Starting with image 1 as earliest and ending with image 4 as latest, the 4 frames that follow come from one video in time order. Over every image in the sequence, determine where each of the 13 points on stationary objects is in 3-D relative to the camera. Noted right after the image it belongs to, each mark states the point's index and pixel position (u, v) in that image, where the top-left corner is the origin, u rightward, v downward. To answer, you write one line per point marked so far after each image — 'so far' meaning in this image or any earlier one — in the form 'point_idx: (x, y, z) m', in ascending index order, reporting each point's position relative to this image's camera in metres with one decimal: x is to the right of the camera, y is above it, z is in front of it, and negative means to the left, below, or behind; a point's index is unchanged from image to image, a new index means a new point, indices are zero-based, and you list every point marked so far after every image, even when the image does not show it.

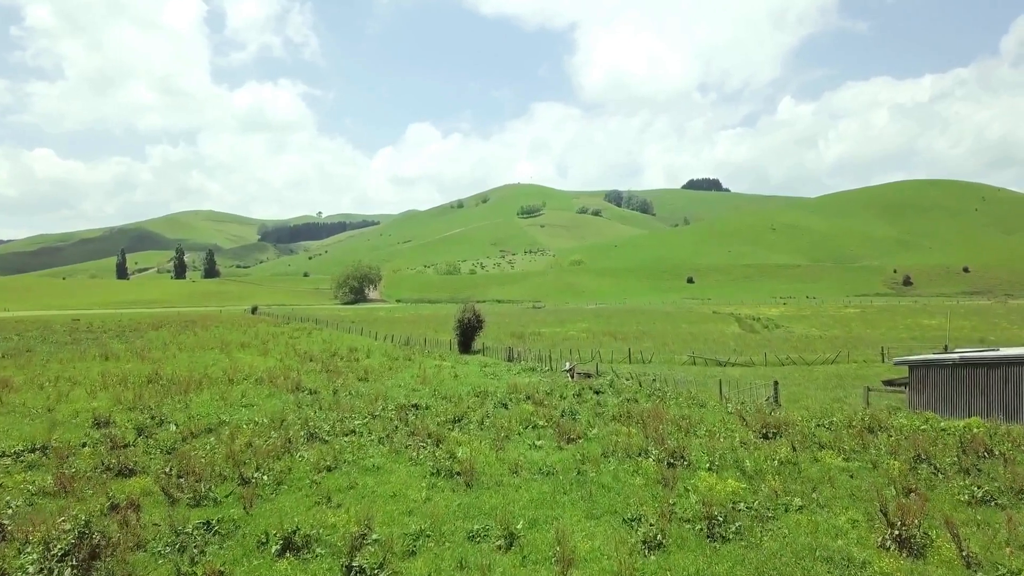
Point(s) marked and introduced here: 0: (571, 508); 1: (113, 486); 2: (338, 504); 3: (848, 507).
0: (+1.4, -5.4, +13.8) m
1: (-10.9, -5.4, +15.5) m
2: (-4.4, -5.5, +14.4) m
3: (+7.9, -5.2, +13.4) m
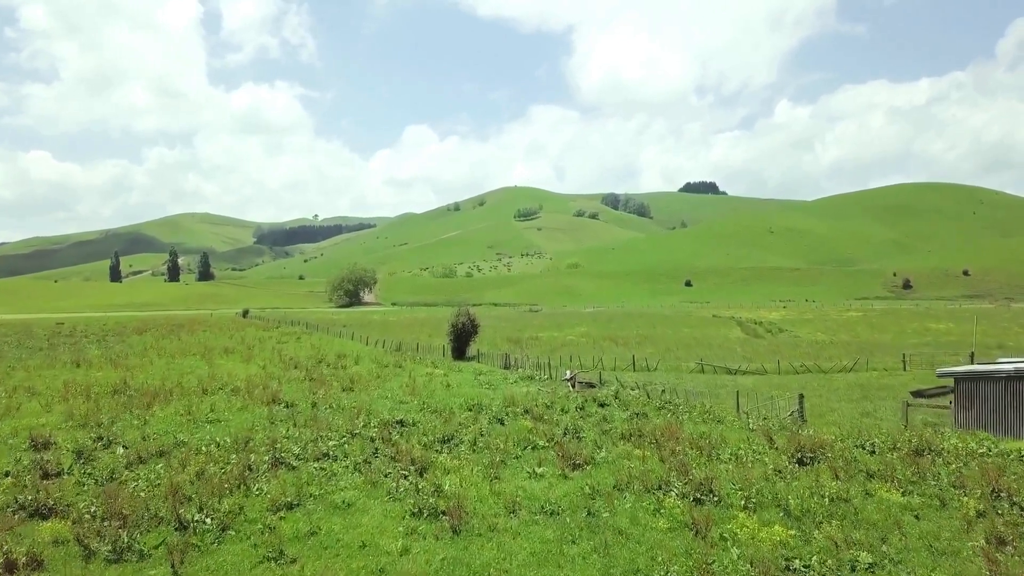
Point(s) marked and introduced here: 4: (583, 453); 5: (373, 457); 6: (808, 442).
0: (+1.4, -5.4, +11.1) m
1: (-11.0, -5.5, +12.7) m
2: (-4.5, -5.5, +11.6) m
3: (+7.9, -5.2, +10.7) m
4: (+2.4, -5.6, +19.4) m
5: (-4.6, -5.6, +18.8) m
6: (+10.3, -5.4, +19.7) m
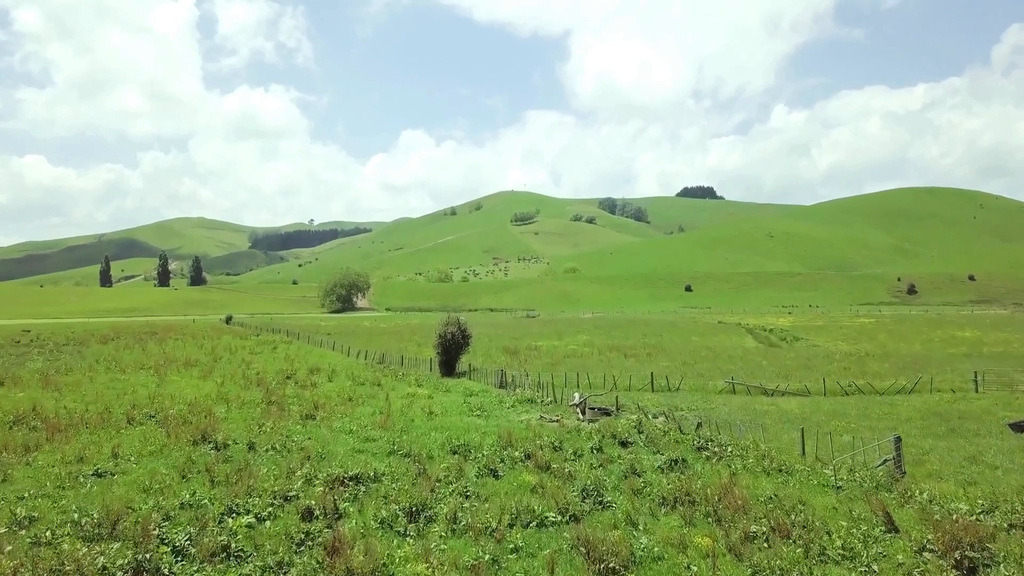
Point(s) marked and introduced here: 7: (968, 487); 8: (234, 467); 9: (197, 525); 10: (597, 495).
0: (+1.3, -5.5, +4.6) m
1: (-11.0, -5.5, +6.1) m
2: (-4.5, -5.6, +5.0) m
3: (+7.9, -5.3, +4.2) m
4: (+2.4, -5.8, +12.9) m
5: (-4.7, -5.7, +12.3) m
6: (+10.3, -5.5, +13.3) m
7: (+13.9, -6.0, +17.1) m
8: (-9.4, -6.1, +19.3) m
9: (-7.7, -5.7, +13.9) m
10: (+2.5, -6.0, +16.6) m
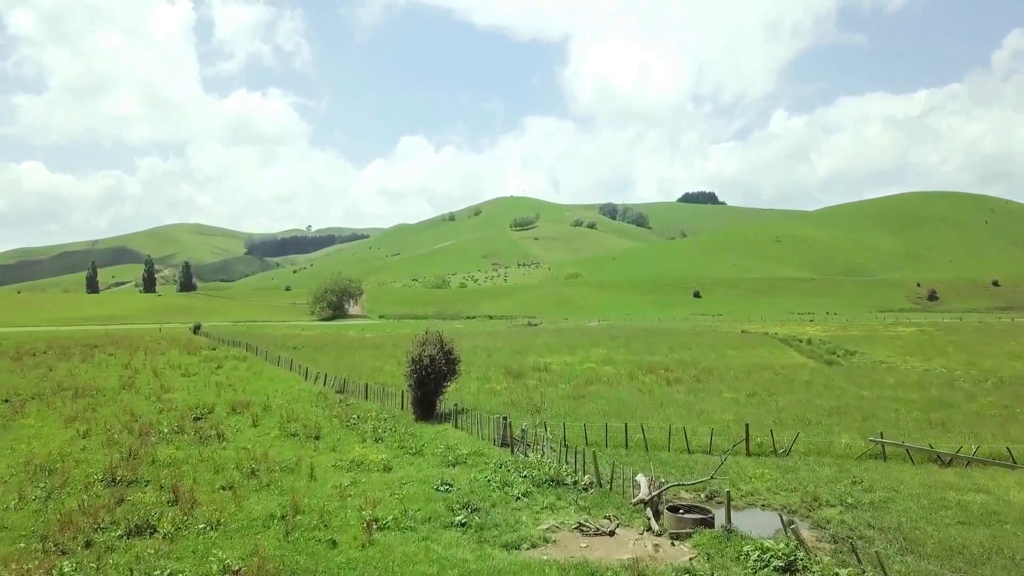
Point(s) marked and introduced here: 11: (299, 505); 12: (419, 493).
0: (+1.8, -5.1, -9.3) m
1: (-10.5, -5.2, -7.8) m
2: (-4.0, -5.3, -8.9) m
3: (+8.3, -5.0, -9.6) m
4: (+2.8, -5.5, -0.9) m
5: (-4.2, -5.5, -1.6) m
6: (+10.7, -5.2, -0.6) m
7: (+14.4, -5.8, +3.3) m
8: (-9.0, -5.9, +5.4) m
9: (-7.3, -5.5, 0.0) m
10: (+2.9, -5.8, +2.8) m
11: (-6.5, -6.5, +17.3) m
12: (-3.0, -6.5, +18.1) m
